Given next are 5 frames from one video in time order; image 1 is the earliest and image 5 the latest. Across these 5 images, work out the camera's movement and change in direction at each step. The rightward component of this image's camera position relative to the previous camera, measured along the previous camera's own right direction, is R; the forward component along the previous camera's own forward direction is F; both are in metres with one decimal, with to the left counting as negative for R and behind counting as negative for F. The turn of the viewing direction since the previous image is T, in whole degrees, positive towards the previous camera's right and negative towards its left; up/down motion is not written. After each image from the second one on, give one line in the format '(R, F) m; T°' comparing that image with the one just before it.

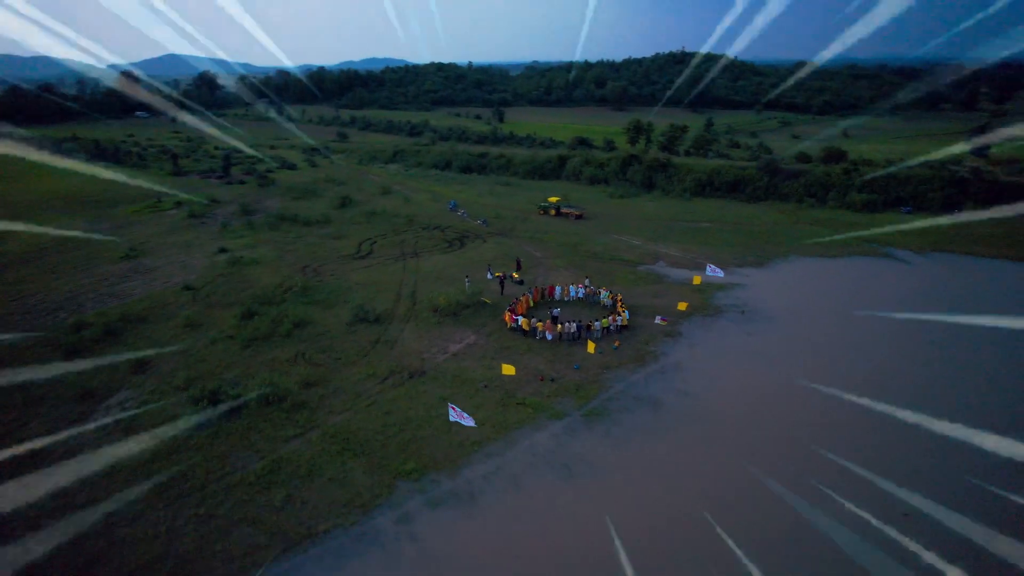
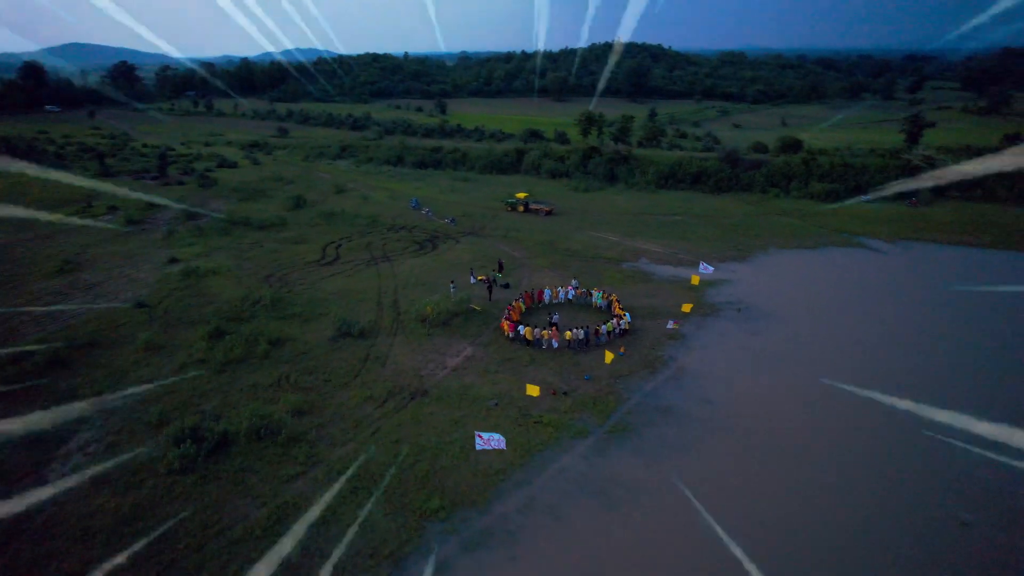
(-2.1, +1.6) m; +6°
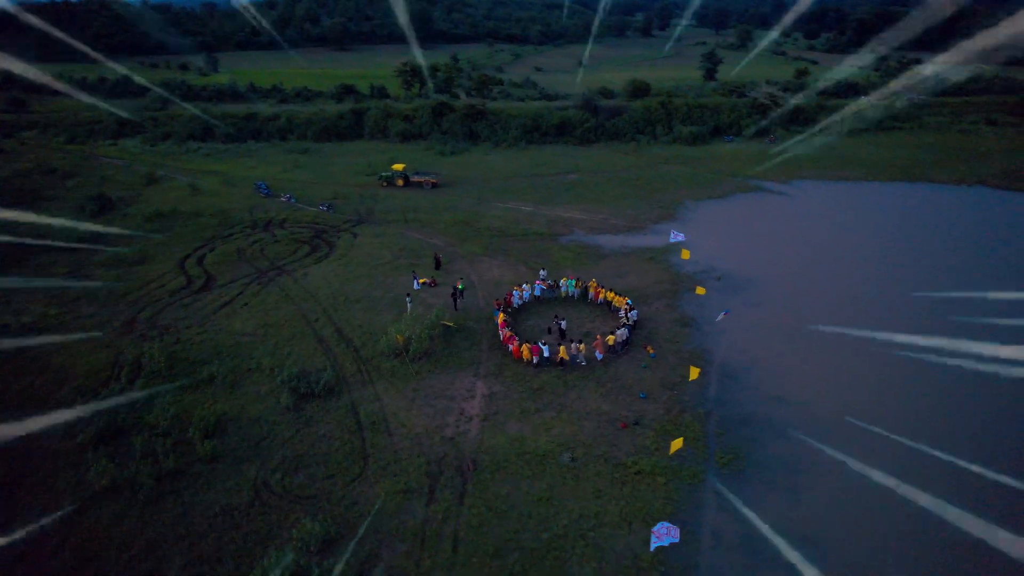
(-5.7, +5.6) m; +19°
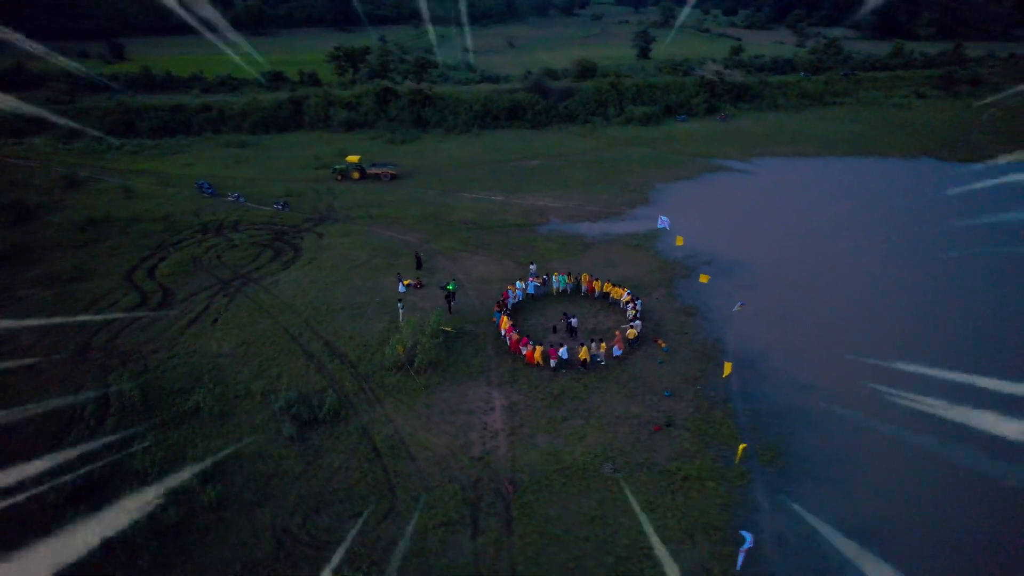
(-2.0, +1.3) m; +6°
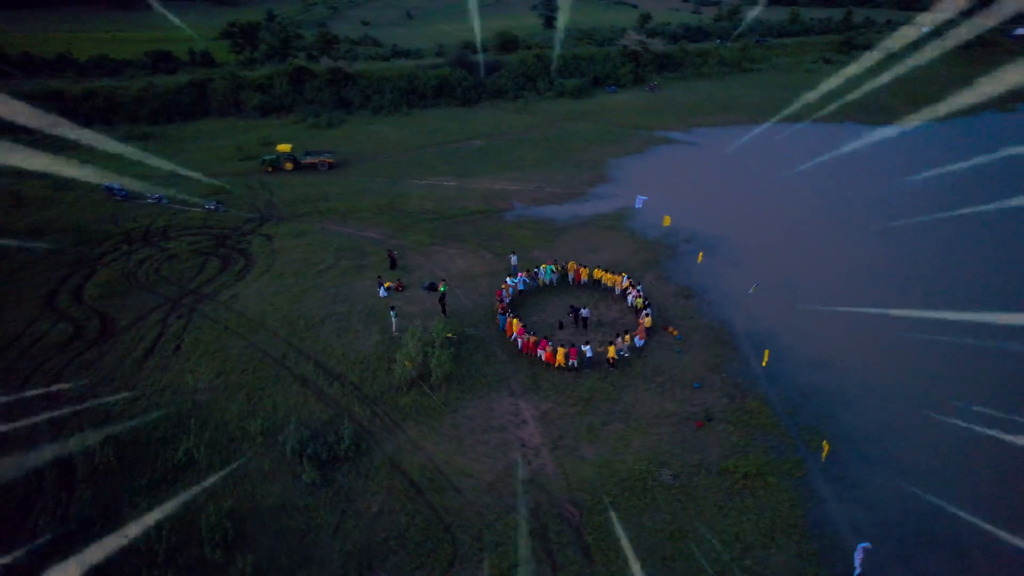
(-2.6, +1.5) m; +9°
